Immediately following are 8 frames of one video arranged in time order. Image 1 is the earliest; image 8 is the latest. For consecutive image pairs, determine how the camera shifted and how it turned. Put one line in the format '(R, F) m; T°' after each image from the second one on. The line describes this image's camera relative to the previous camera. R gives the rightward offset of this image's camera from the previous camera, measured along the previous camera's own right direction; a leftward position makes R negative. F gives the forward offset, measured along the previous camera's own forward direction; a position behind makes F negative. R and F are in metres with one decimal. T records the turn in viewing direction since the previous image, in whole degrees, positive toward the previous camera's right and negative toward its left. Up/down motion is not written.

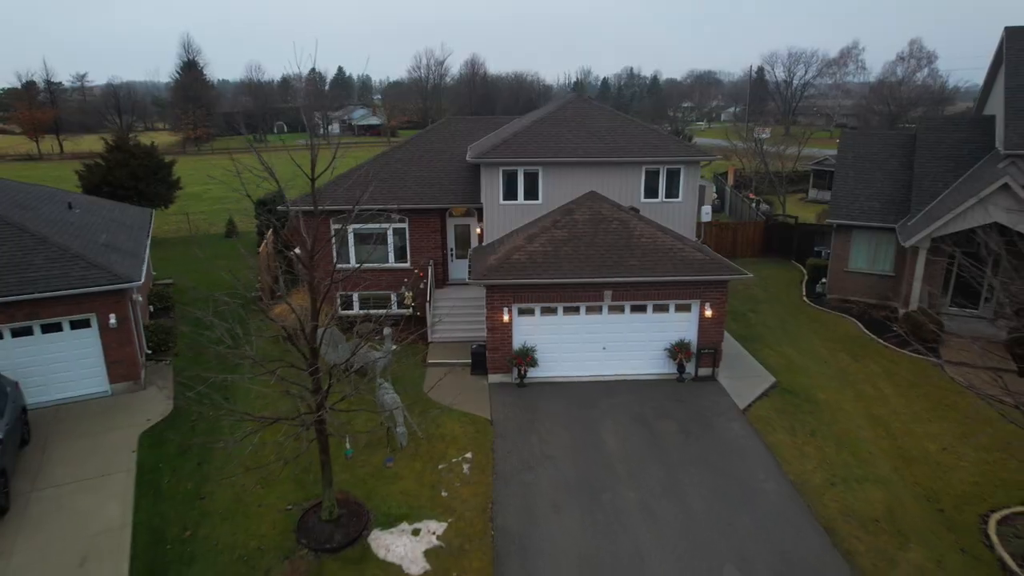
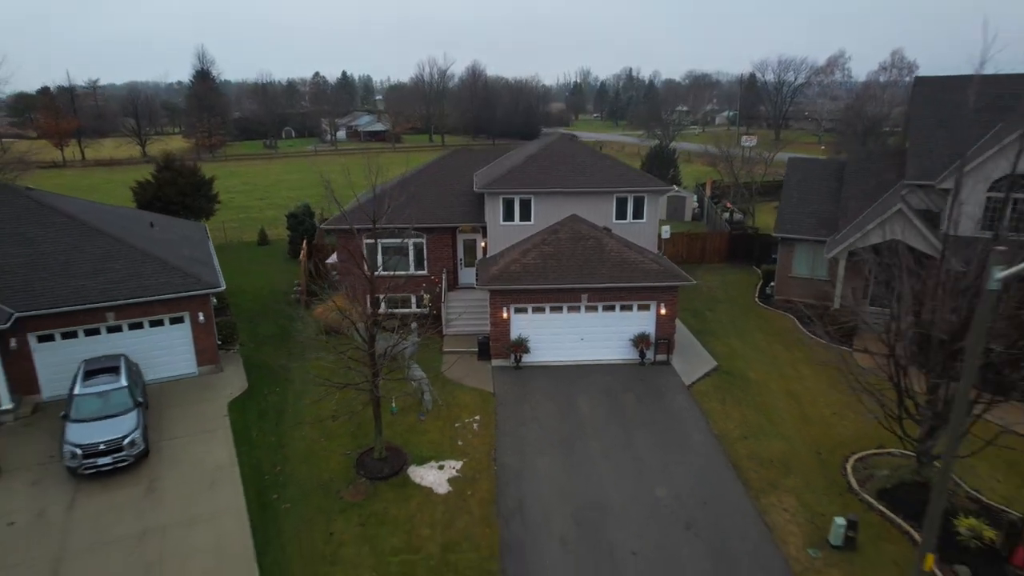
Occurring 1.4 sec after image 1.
(0.0, -2.0) m; 0°
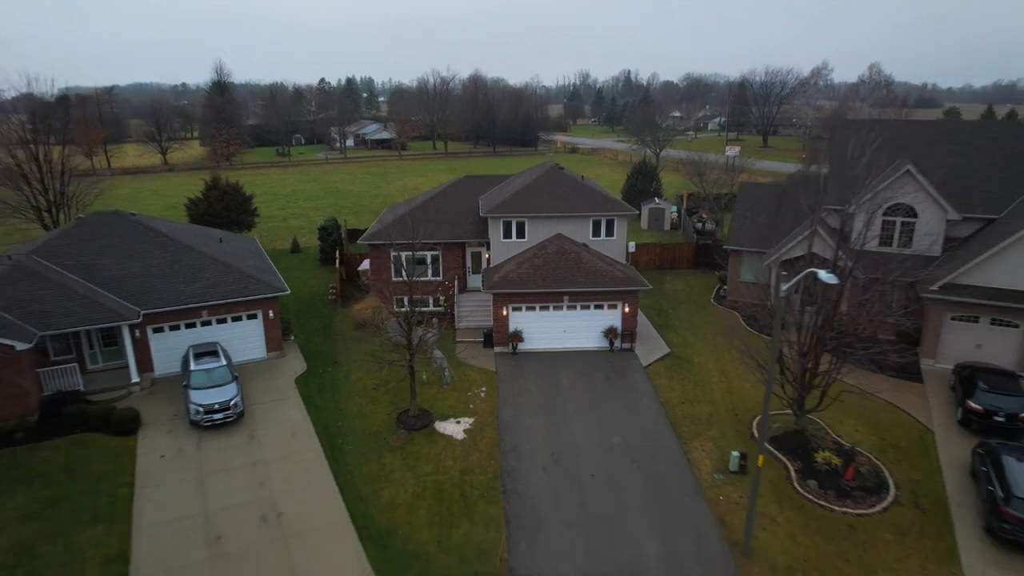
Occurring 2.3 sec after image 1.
(0.0, -2.6) m; 0°
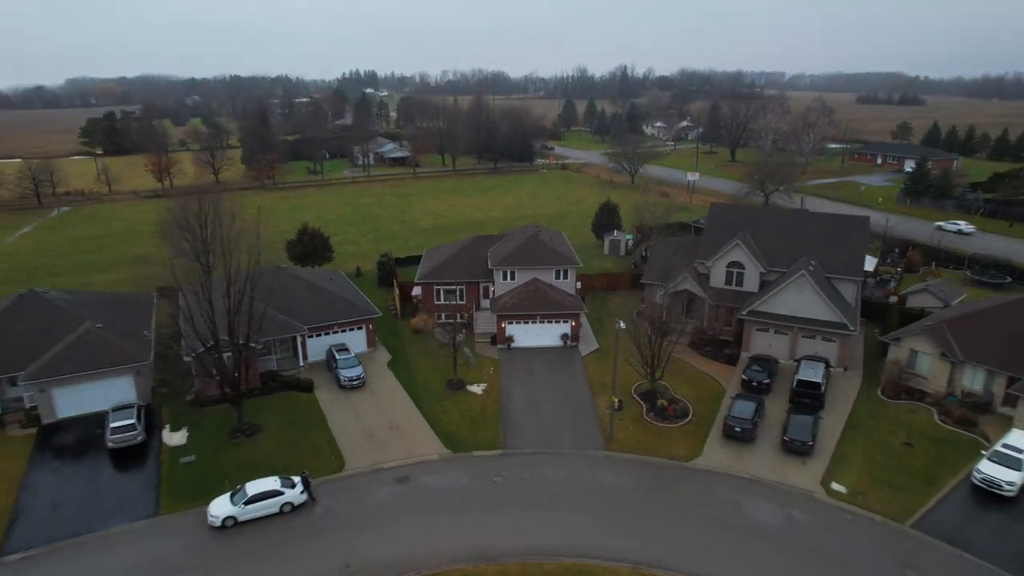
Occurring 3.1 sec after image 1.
(+0.1, -8.5) m; 0°
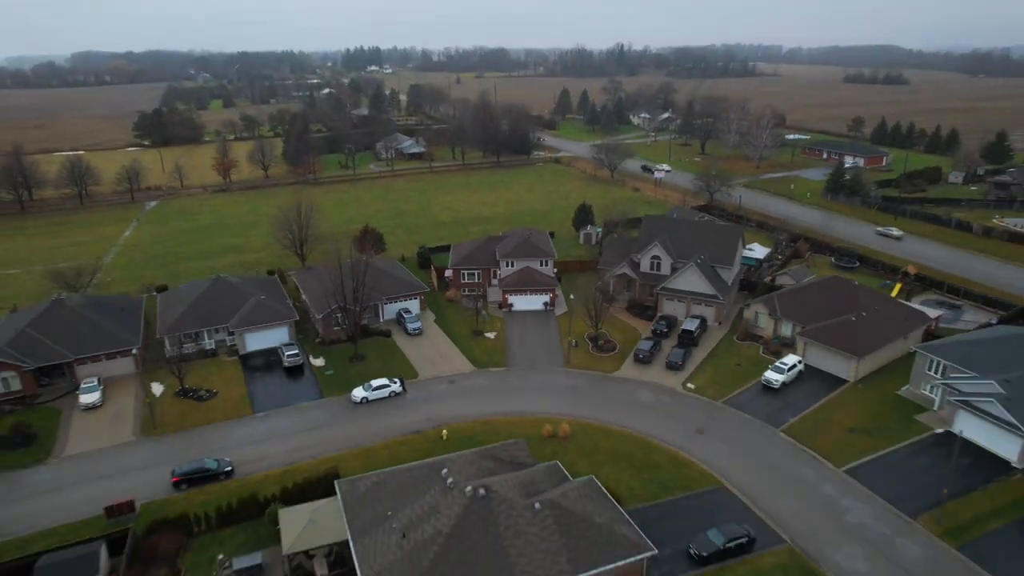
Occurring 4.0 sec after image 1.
(0.0, -11.2) m; 0°
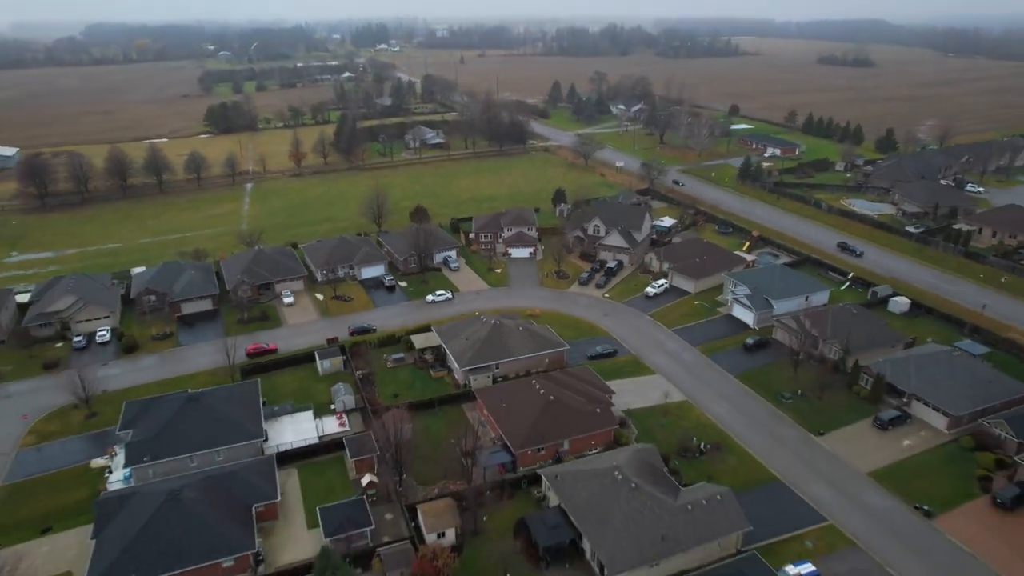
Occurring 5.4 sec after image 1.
(+0.1, -21.0) m; 0°
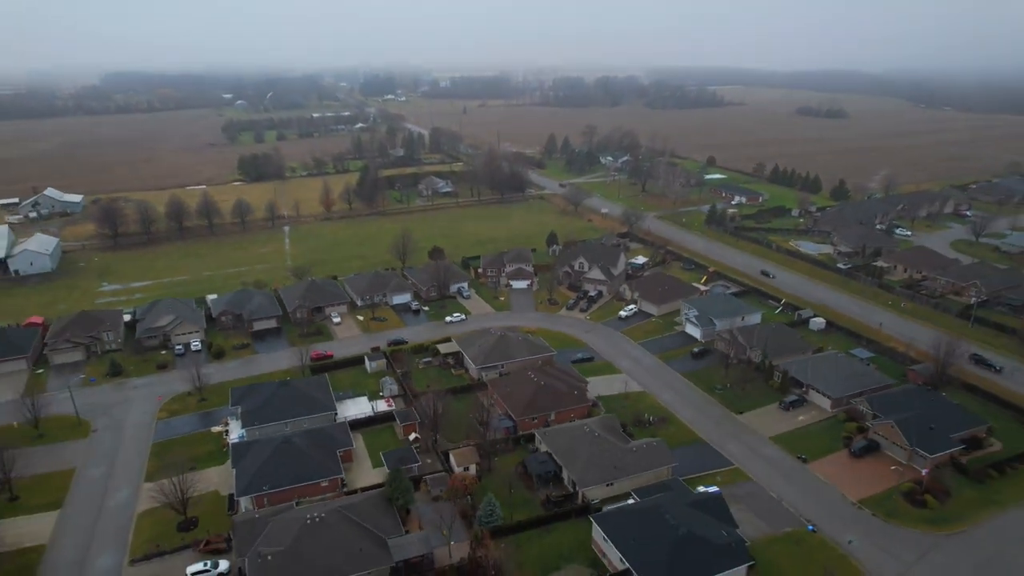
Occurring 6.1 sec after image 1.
(-0.2, -11.7) m; 0°
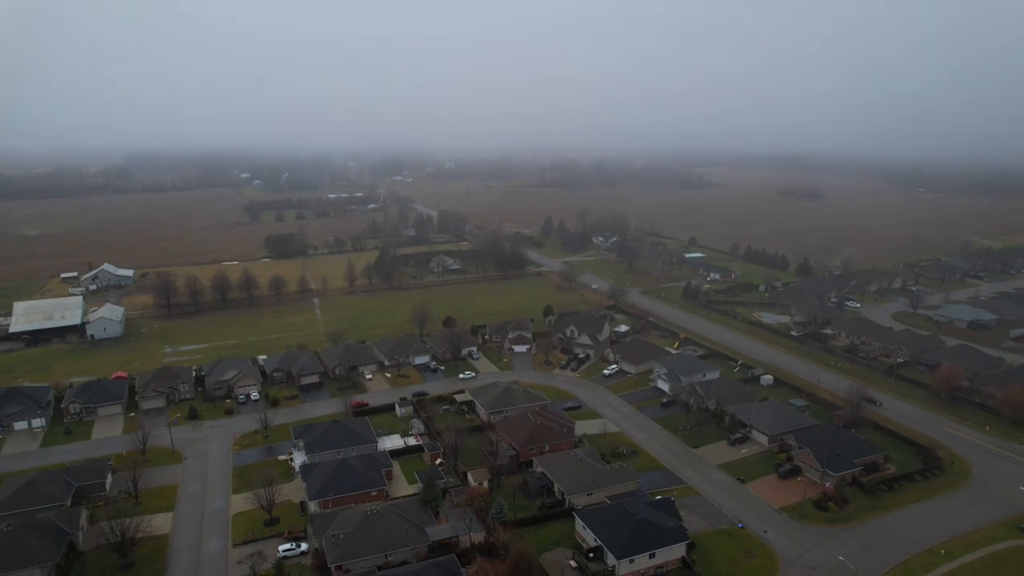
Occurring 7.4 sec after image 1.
(-0.3, -11.8) m; 0°
